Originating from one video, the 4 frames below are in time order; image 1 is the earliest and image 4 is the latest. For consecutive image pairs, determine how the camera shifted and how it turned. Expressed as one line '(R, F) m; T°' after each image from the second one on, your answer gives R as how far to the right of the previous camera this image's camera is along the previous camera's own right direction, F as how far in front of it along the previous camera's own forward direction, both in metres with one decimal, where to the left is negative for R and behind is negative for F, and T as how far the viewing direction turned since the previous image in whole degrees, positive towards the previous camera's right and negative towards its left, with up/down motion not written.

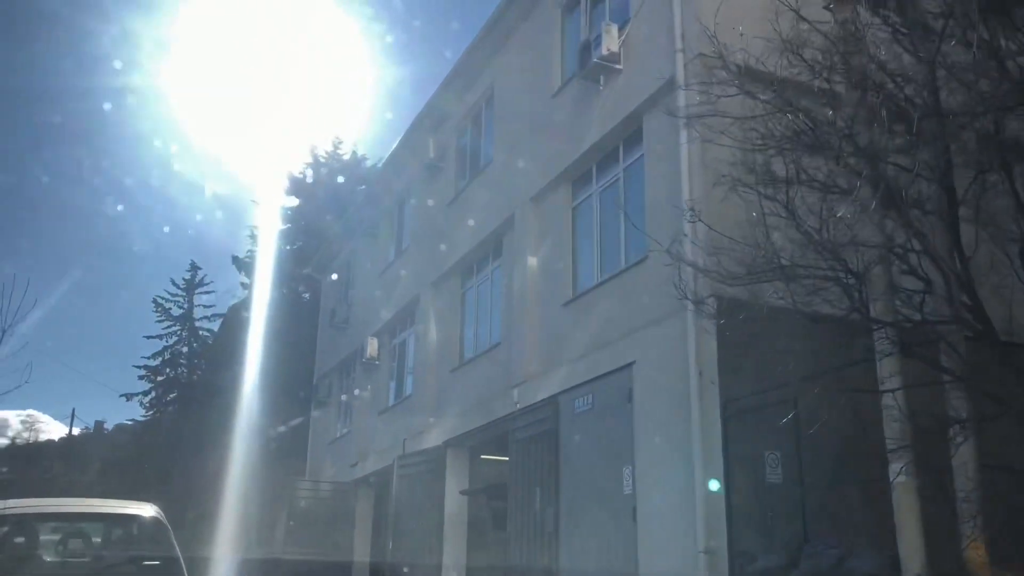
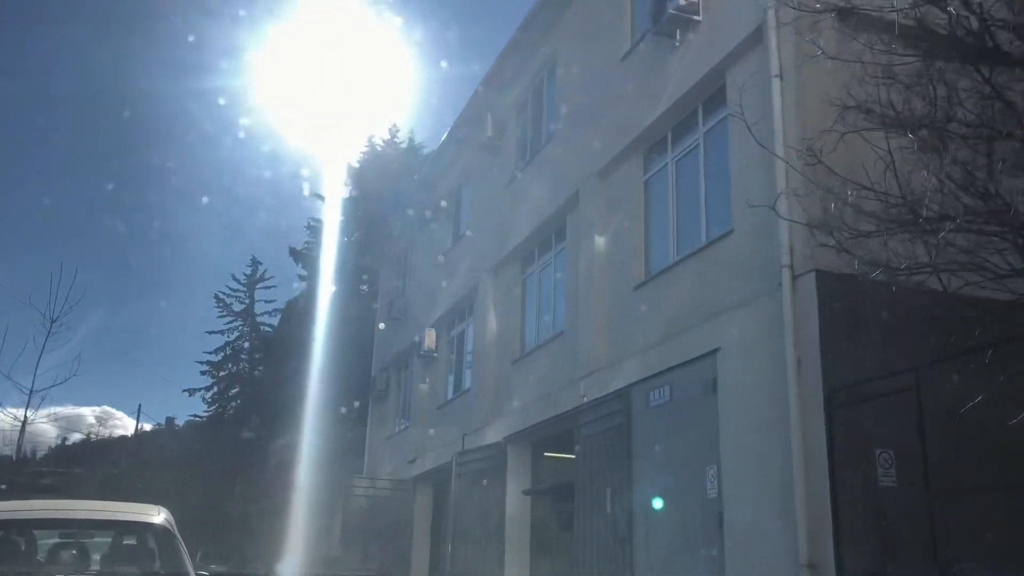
(-0.1, +1.0) m; -4°
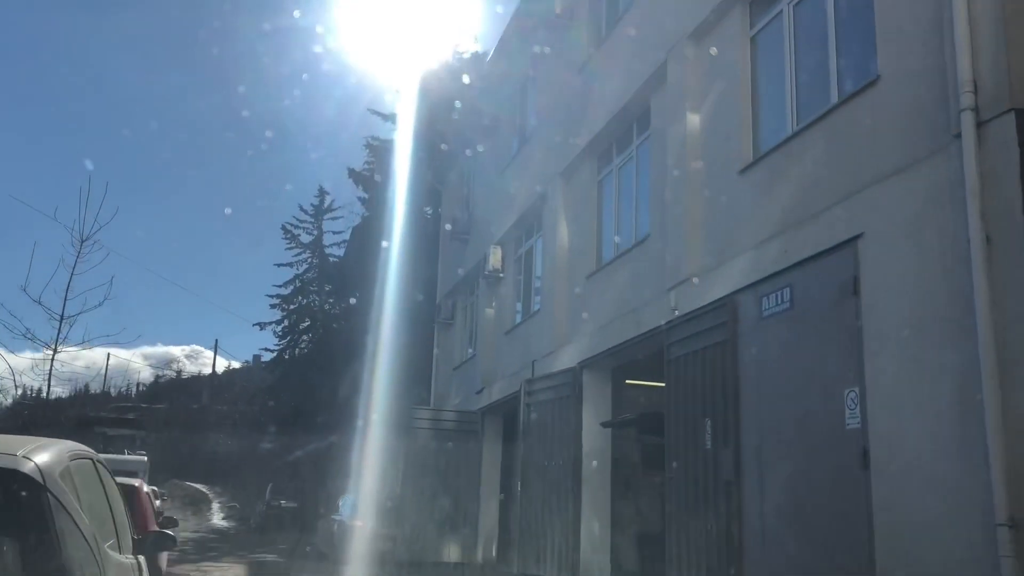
(0.0, +1.9) m; -5°
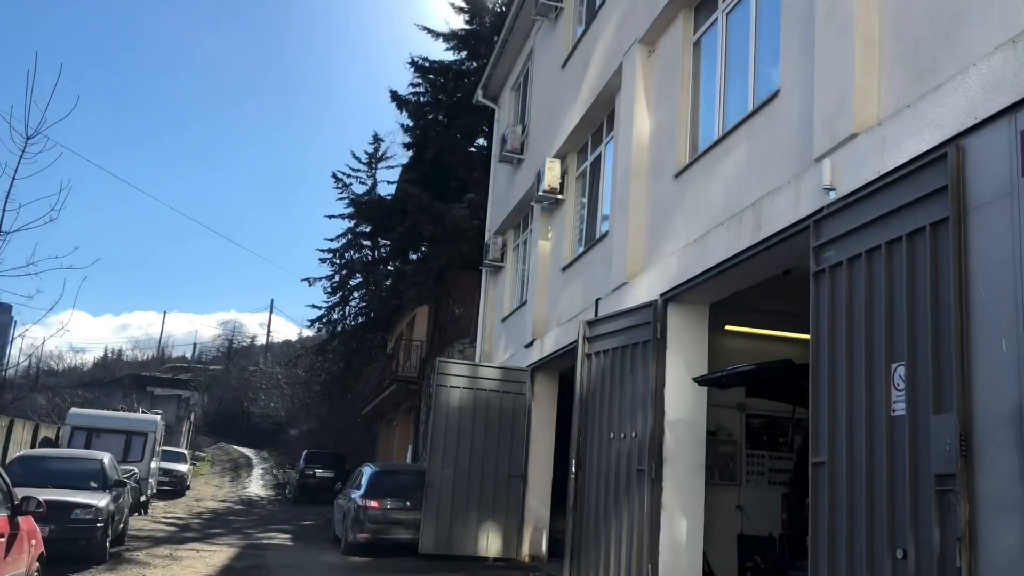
(+0.1, +3.4) m; -4°
